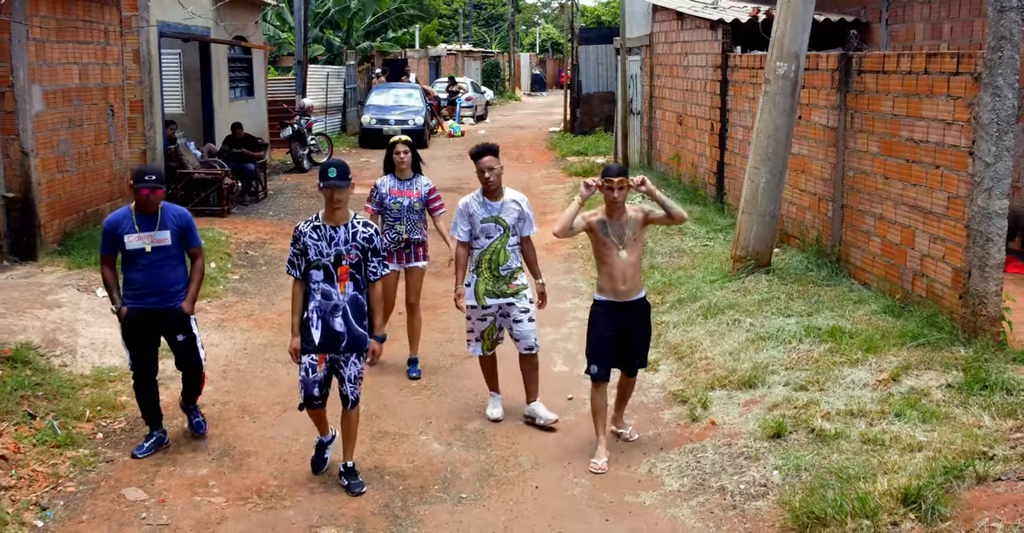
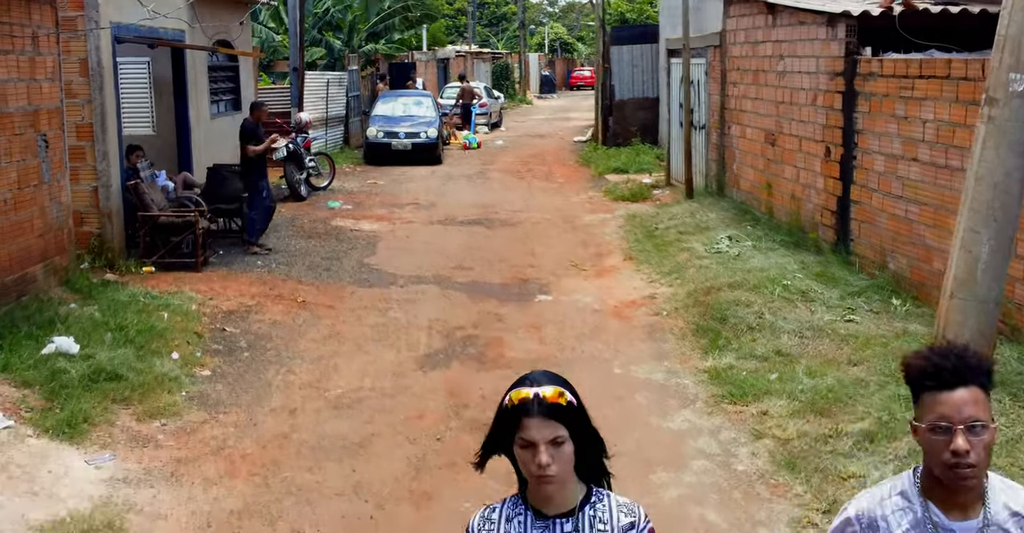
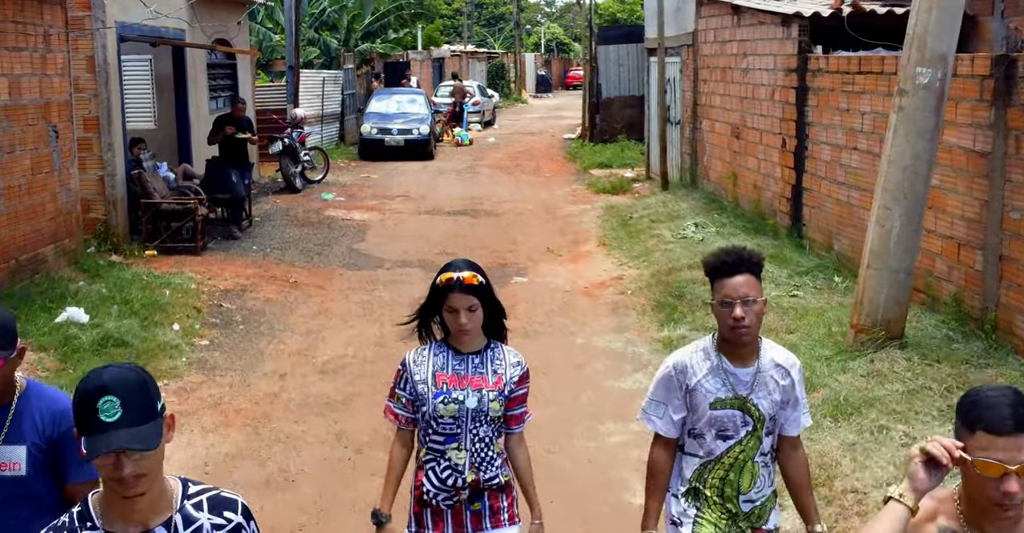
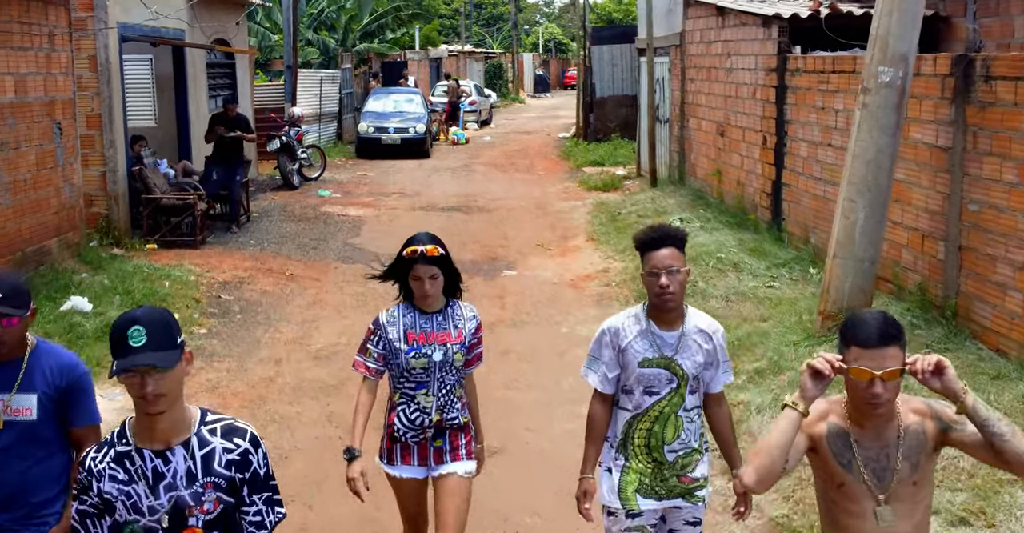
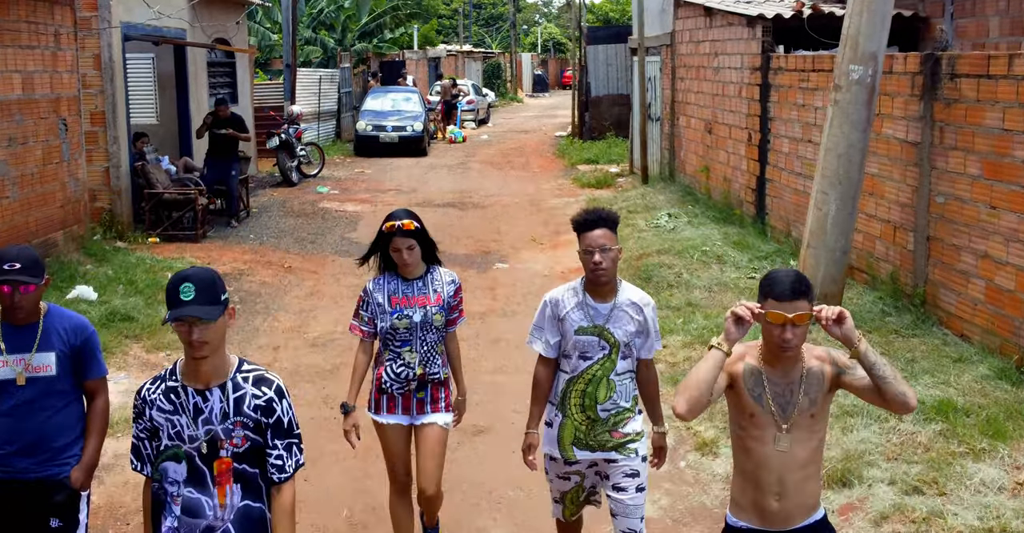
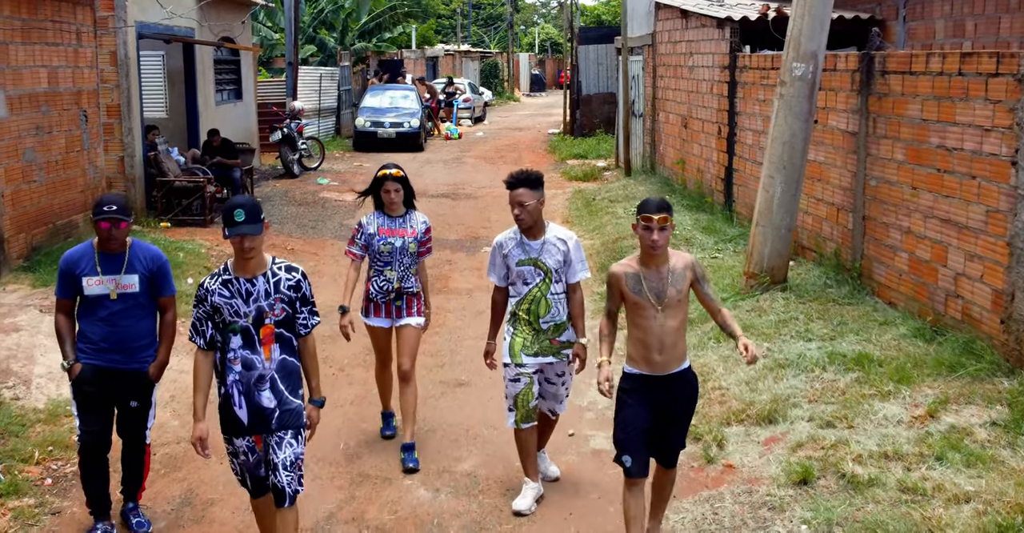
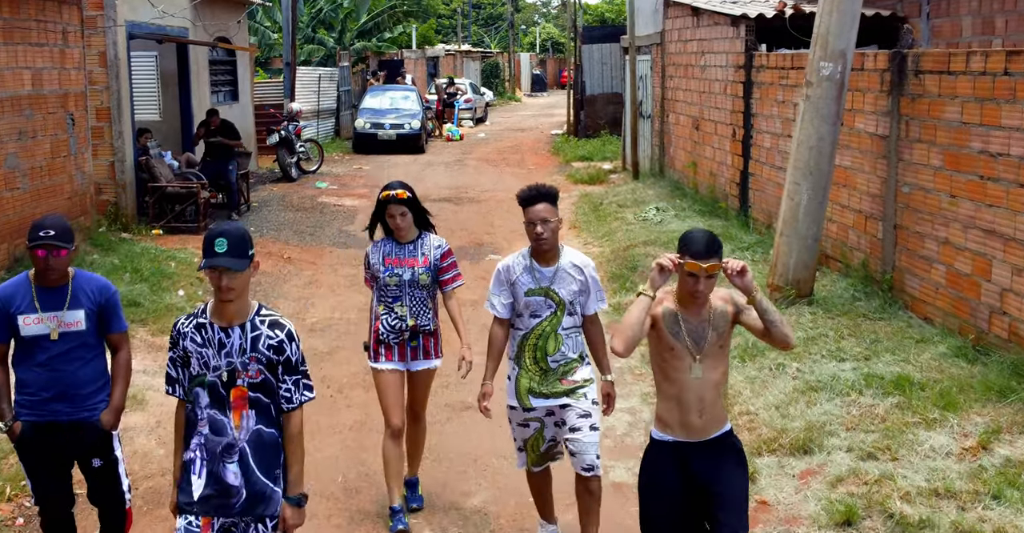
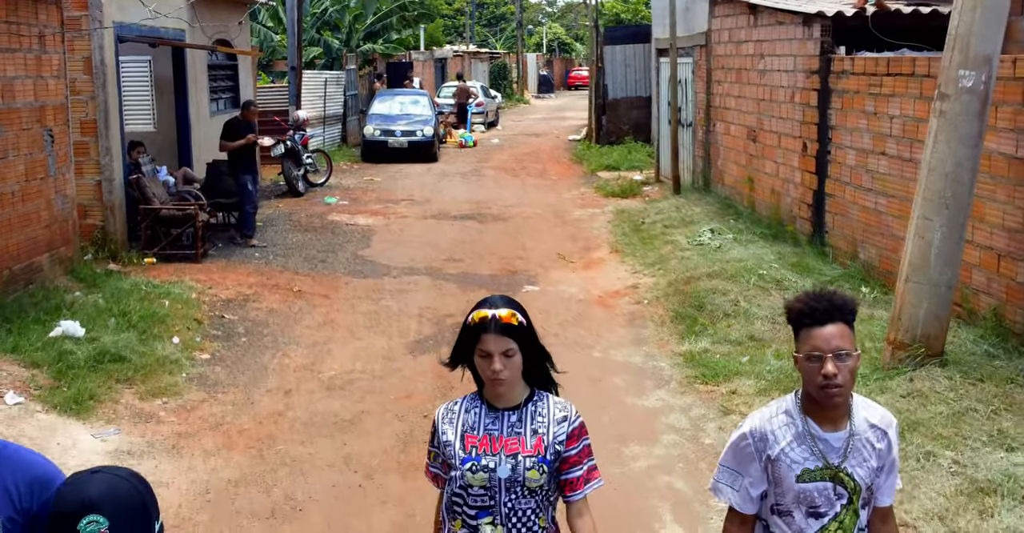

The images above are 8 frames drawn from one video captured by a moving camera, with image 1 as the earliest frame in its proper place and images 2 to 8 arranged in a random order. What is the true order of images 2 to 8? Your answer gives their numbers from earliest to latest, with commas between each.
6, 7, 5, 4, 3, 8, 2
